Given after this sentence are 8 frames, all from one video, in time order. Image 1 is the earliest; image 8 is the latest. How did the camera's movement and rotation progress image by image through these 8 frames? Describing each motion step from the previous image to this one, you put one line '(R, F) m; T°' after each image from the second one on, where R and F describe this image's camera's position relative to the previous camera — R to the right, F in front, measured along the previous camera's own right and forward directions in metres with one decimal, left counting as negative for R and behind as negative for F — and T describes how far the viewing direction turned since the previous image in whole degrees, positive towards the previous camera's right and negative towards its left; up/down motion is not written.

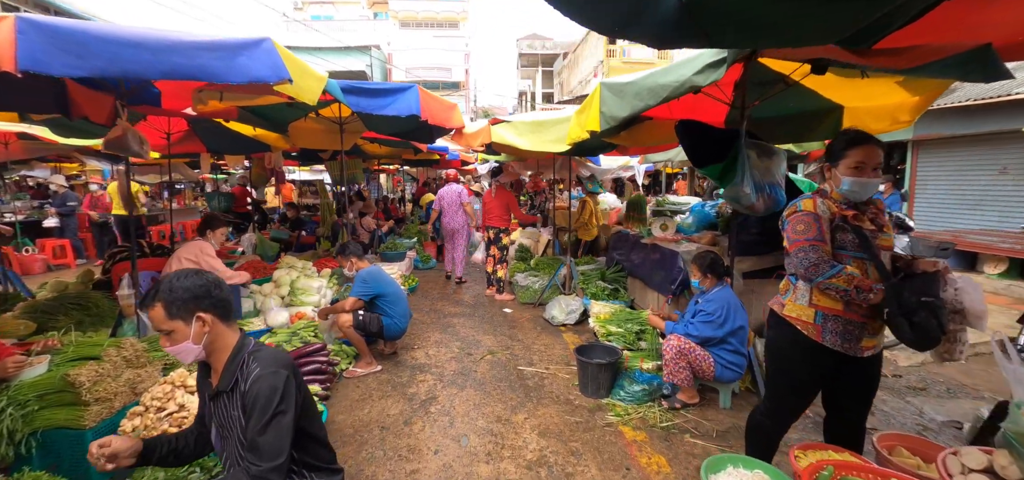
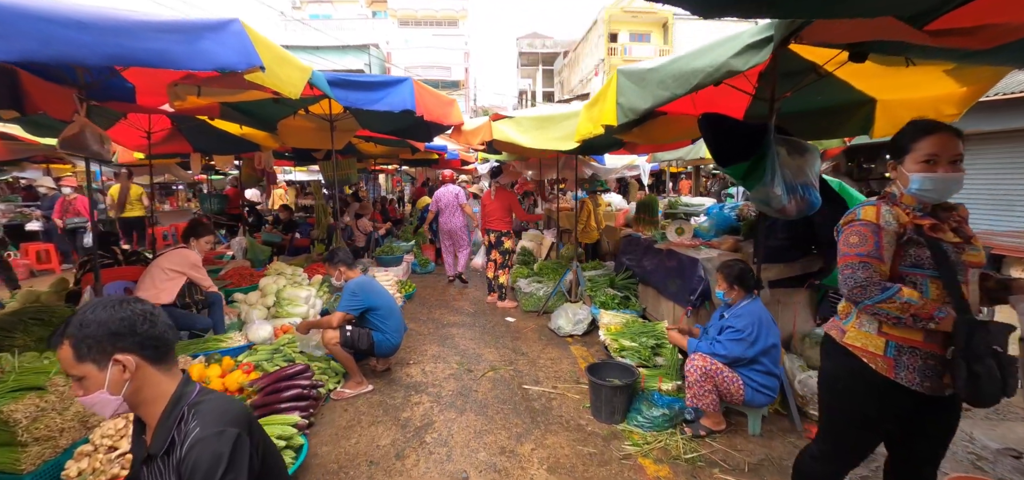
(0.0, +0.4) m; 0°
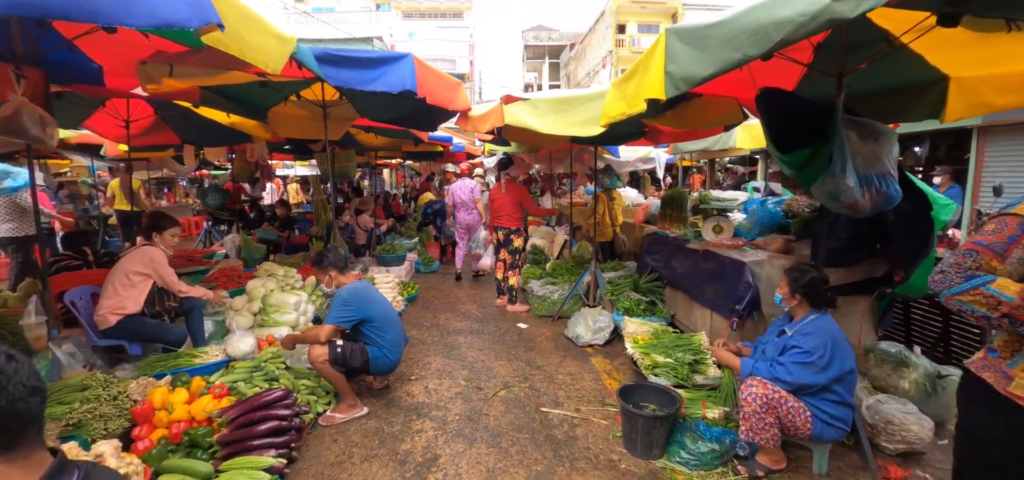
(-0.1, +0.5) m; -1°
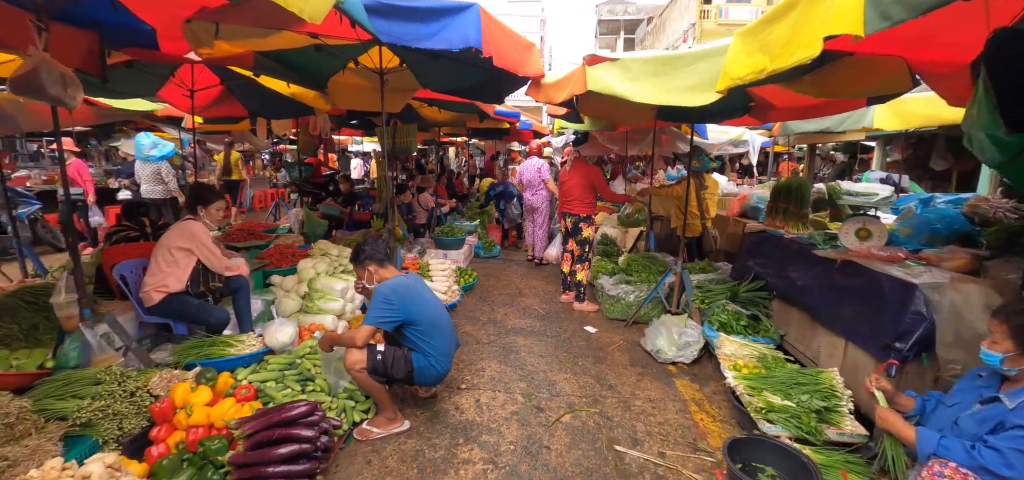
(-0.1, +0.6) m; -8°
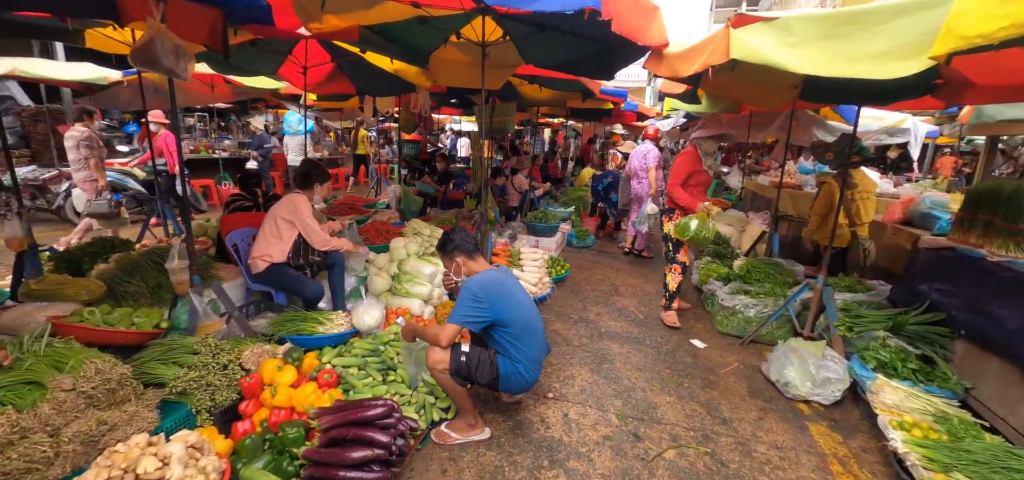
(-0.1, +0.4) m; -11°
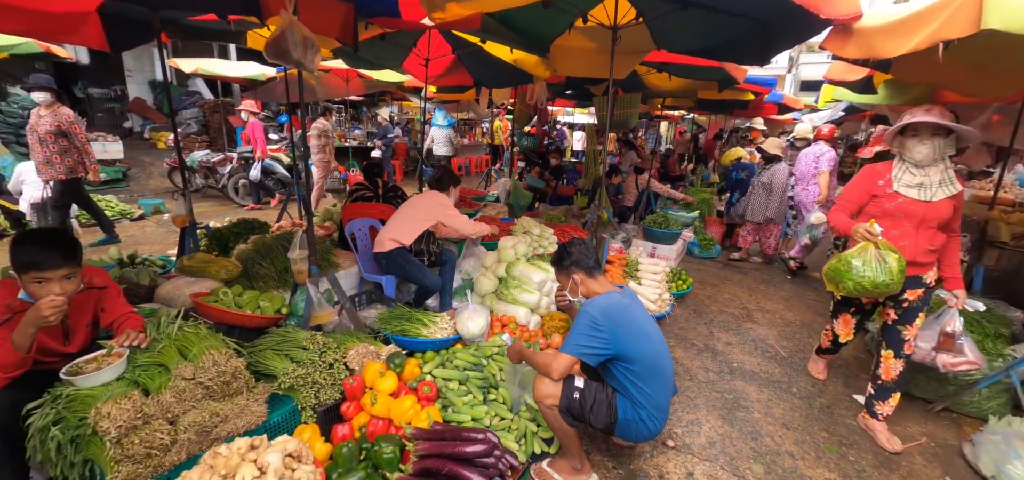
(-0.1, +0.3) m; -13°
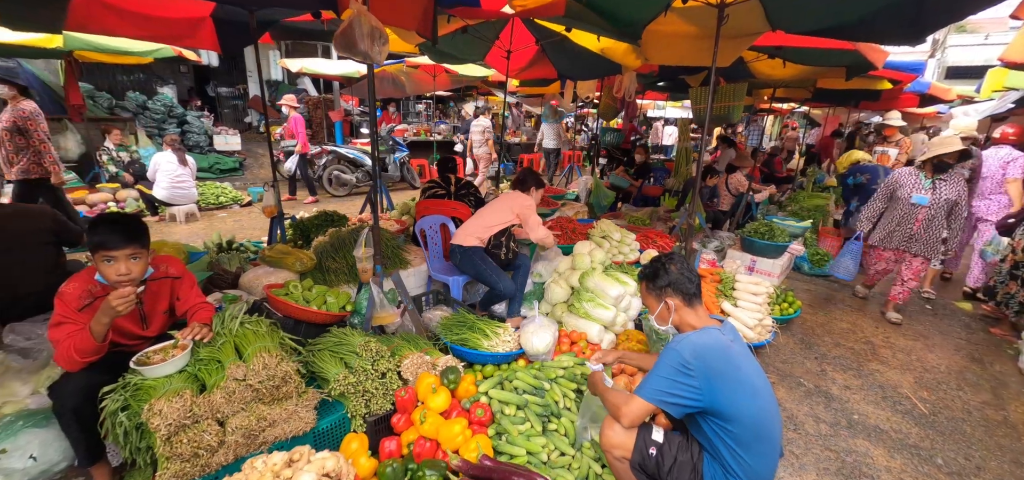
(0.0, +0.3) m; -11°
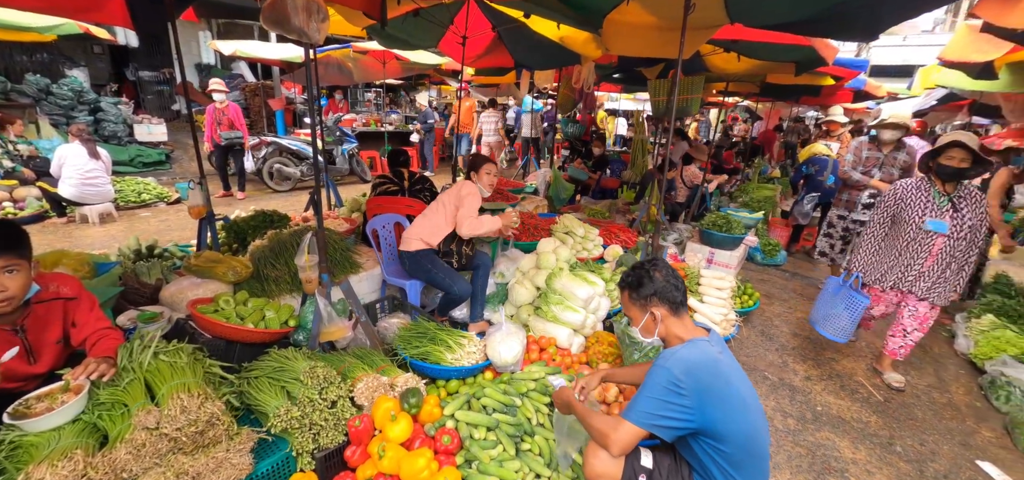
(0.0, +0.2) m; +6°
